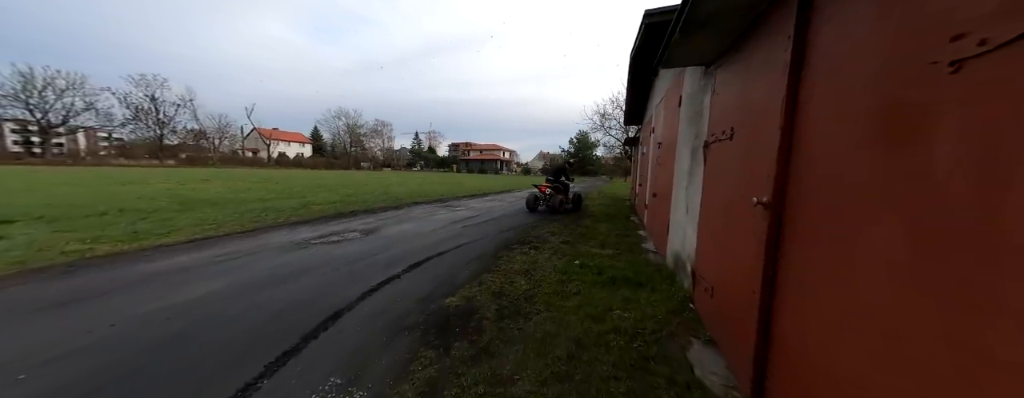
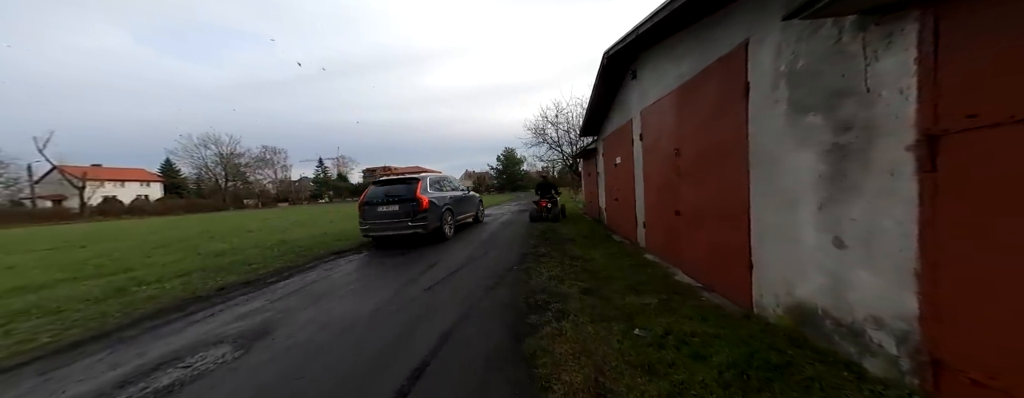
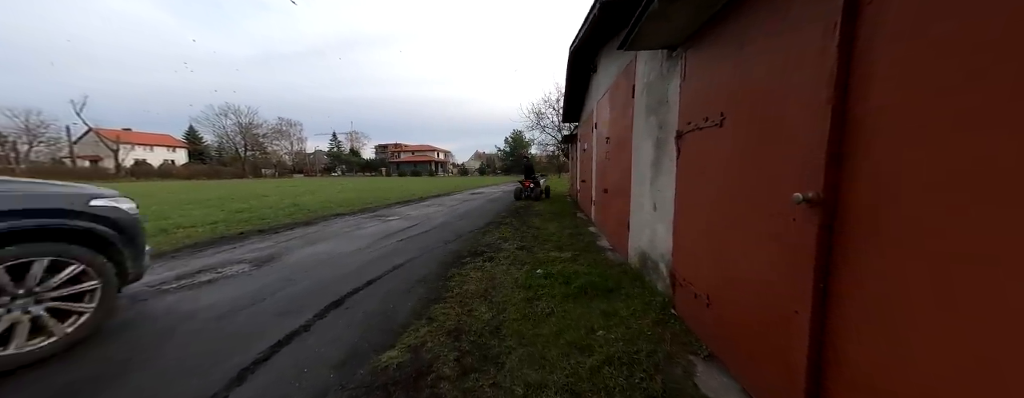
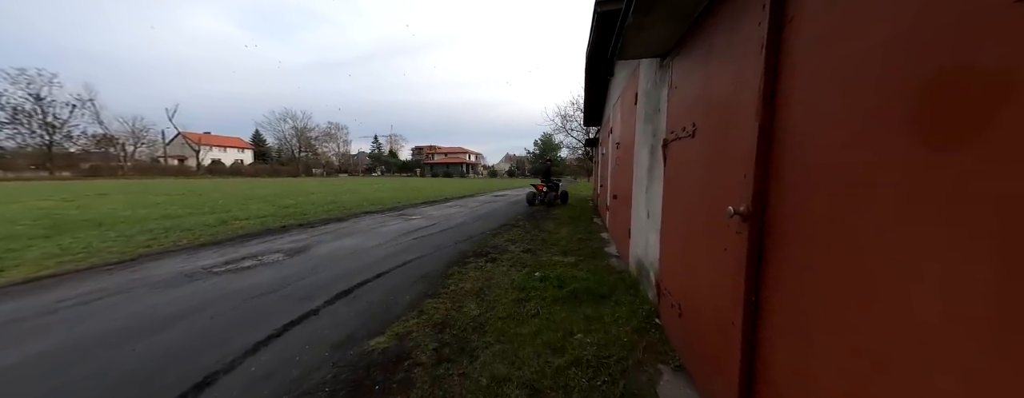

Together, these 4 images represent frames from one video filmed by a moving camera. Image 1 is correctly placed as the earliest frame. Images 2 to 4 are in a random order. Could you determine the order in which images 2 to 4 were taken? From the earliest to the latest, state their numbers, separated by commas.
4, 3, 2
